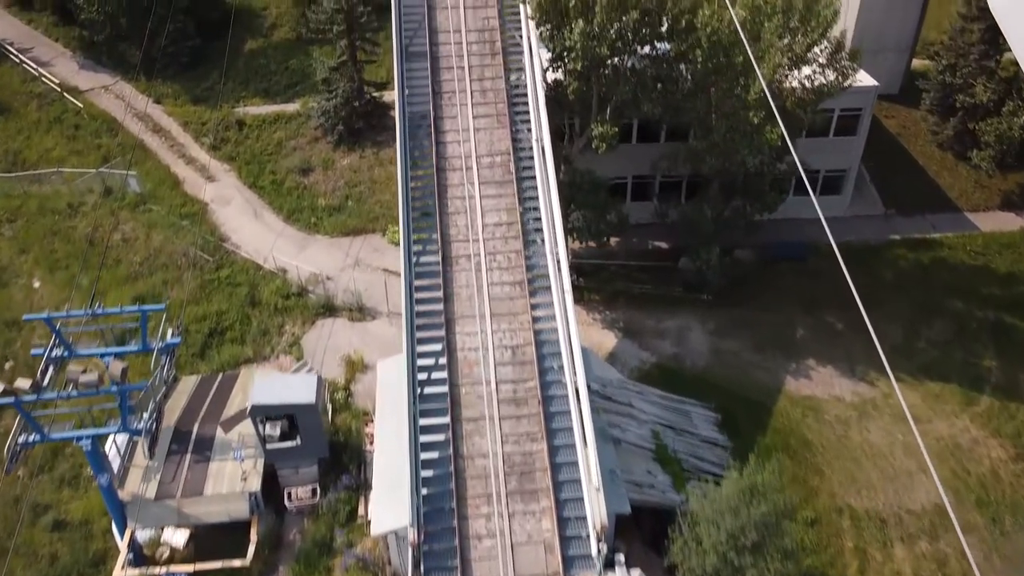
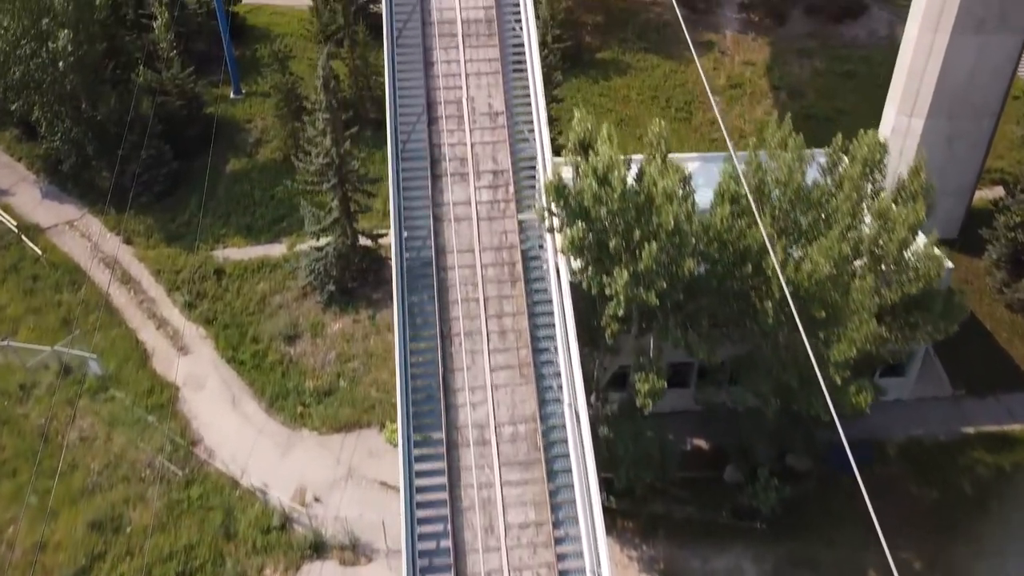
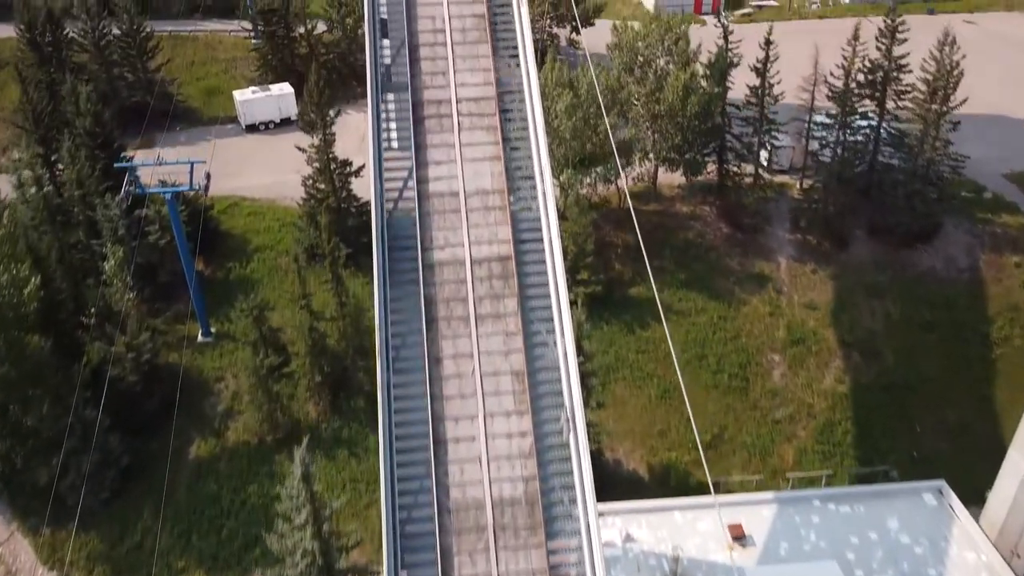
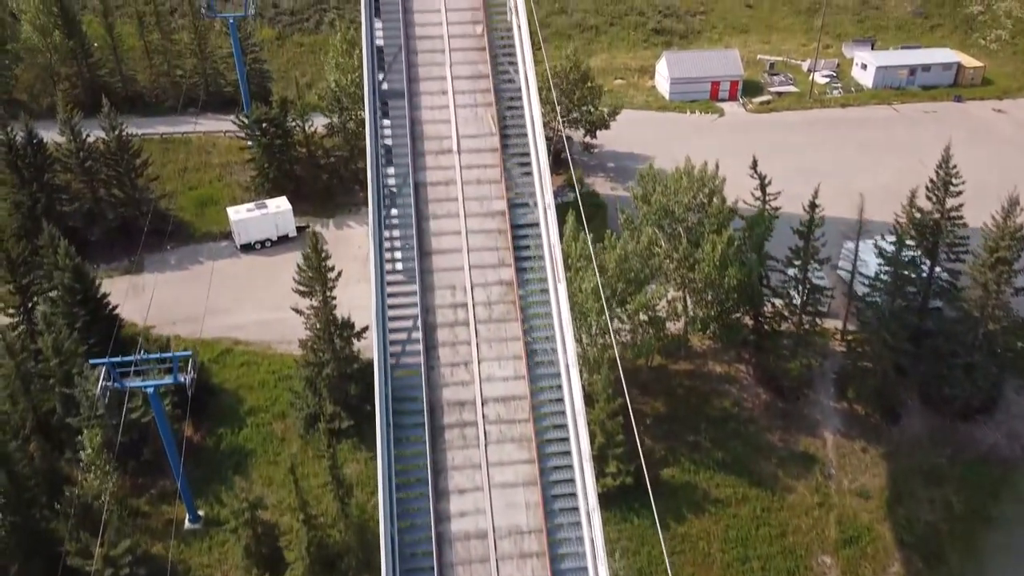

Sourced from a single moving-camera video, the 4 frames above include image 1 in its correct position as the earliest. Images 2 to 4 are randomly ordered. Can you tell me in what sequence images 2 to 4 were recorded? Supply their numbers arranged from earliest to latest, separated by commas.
2, 3, 4
